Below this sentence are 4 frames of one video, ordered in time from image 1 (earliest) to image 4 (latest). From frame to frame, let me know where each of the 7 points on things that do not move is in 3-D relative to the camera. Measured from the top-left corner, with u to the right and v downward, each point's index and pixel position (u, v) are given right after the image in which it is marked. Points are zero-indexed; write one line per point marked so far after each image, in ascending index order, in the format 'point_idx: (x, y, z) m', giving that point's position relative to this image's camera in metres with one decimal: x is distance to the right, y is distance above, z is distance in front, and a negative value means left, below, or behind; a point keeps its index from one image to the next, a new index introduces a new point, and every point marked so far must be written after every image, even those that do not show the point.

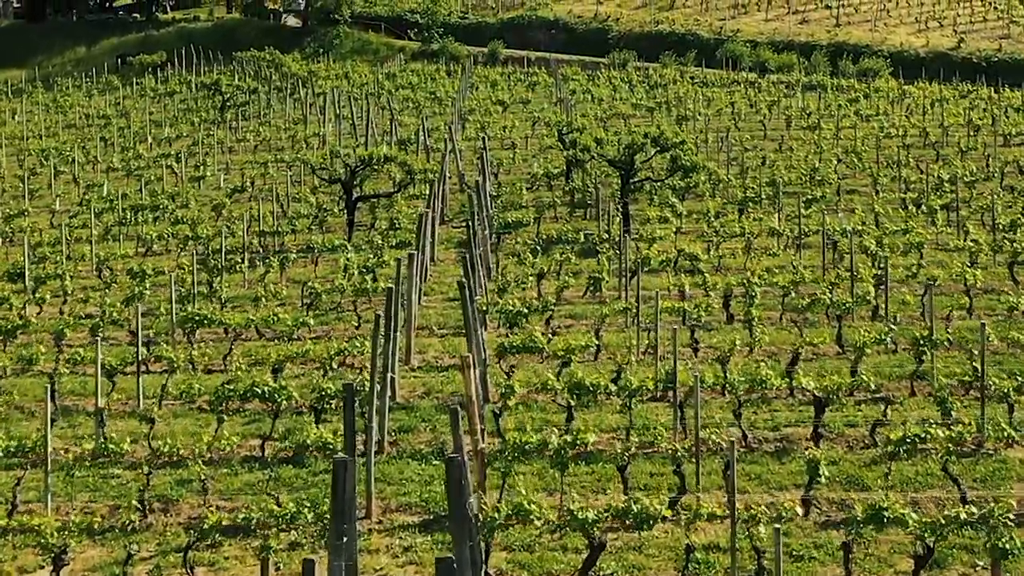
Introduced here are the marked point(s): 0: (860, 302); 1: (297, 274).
0: (+4.0, -0.2, +13.8) m
1: (-3.4, +0.2, +18.6) m
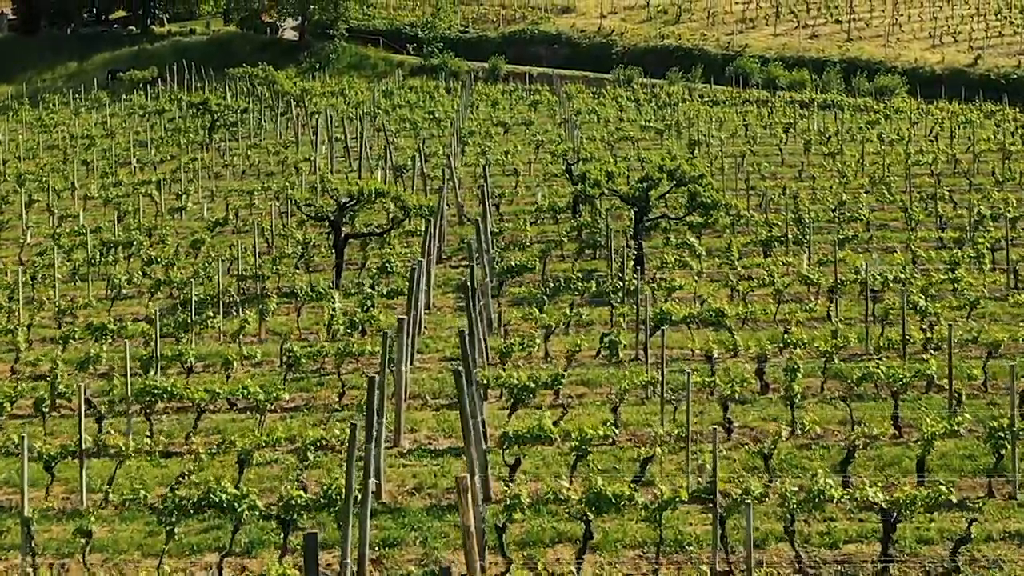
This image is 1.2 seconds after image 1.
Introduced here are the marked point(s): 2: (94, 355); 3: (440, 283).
0: (+4.1, -0.9, +12.0) m
1: (-3.3, -0.6, +16.9) m
2: (-4.9, -0.8, +14.1) m
3: (-1.2, +0.1, +19.4) m
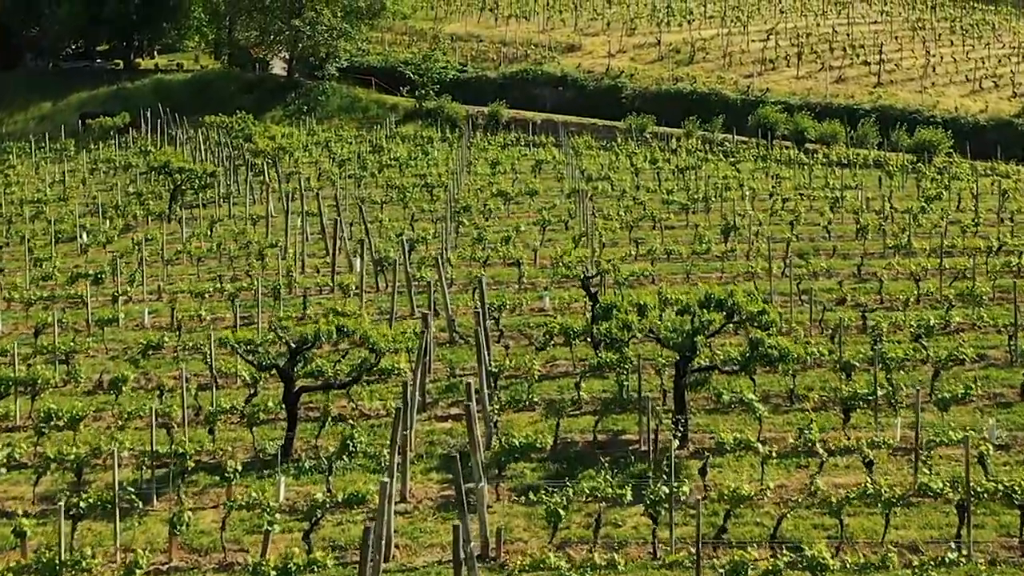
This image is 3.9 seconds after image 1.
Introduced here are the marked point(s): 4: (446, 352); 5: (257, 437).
0: (+4.1, -2.8, +7.5) m
1: (-3.3, -2.6, +12.3) m
2: (-4.9, -2.8, +9.6) m
3: (-1.1, -2.0, +14.9) m
4: (-1.1, -1.0, +19.2) m
5: (-3.3, -1.9, +15.6) m
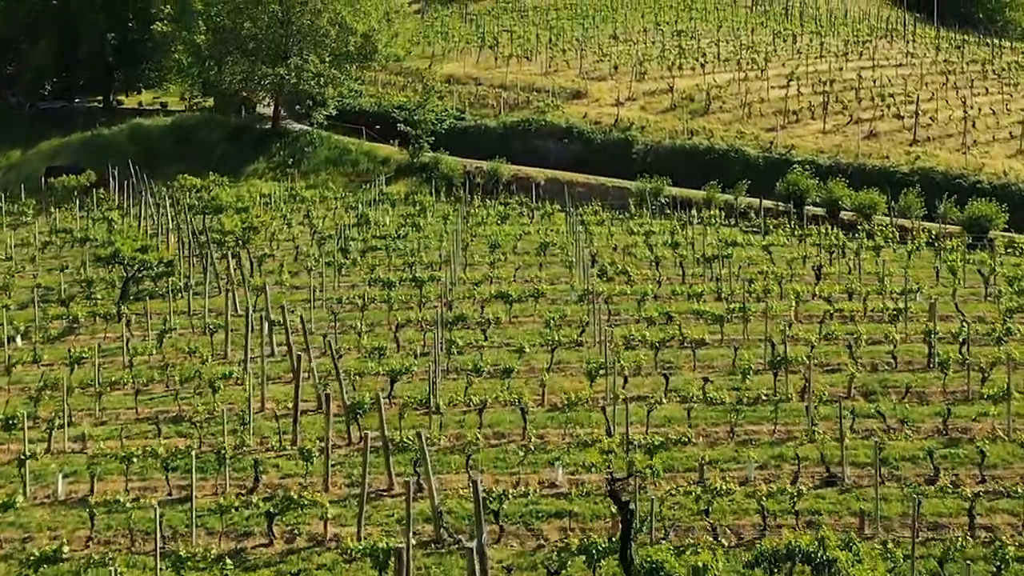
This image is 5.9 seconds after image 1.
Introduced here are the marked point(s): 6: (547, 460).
0: (+4.2, -5.0, +3.0) m
1: (-3.2, -4.9, +7.9) m
2: (-4.9, -5.0, +5.1) m
3: (-1.1, -4.3, +10.5) m
4: (-1.0, -3.4, +14.7) m
5: (-3.3, -4.2, +11.1) m
6: (+0.5, -2.5, +17.3) m
